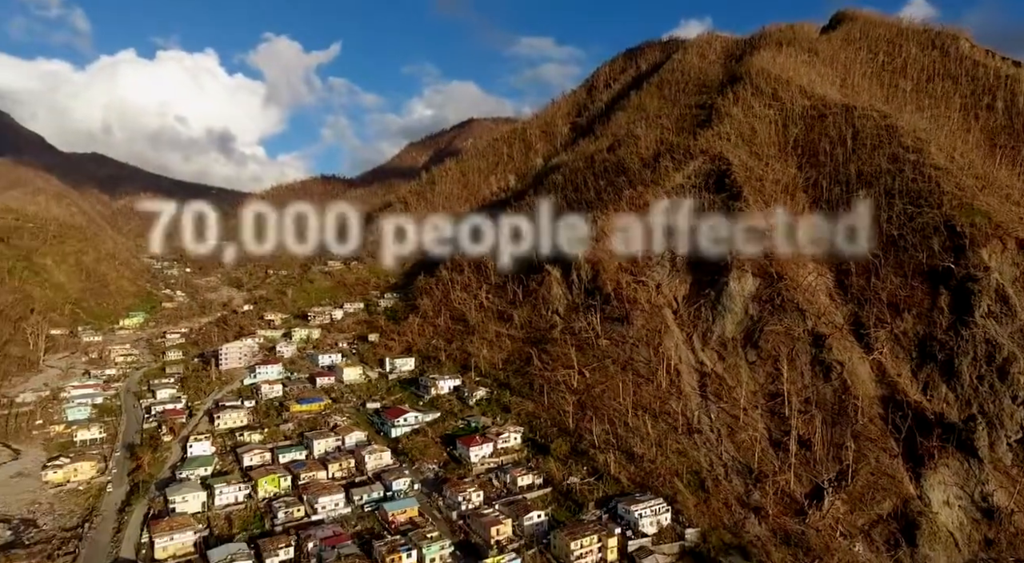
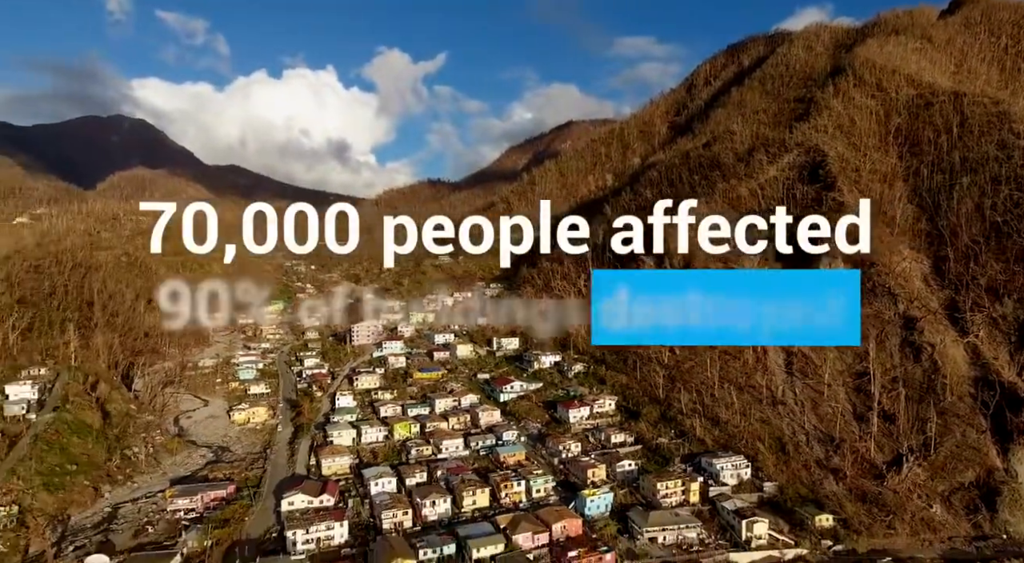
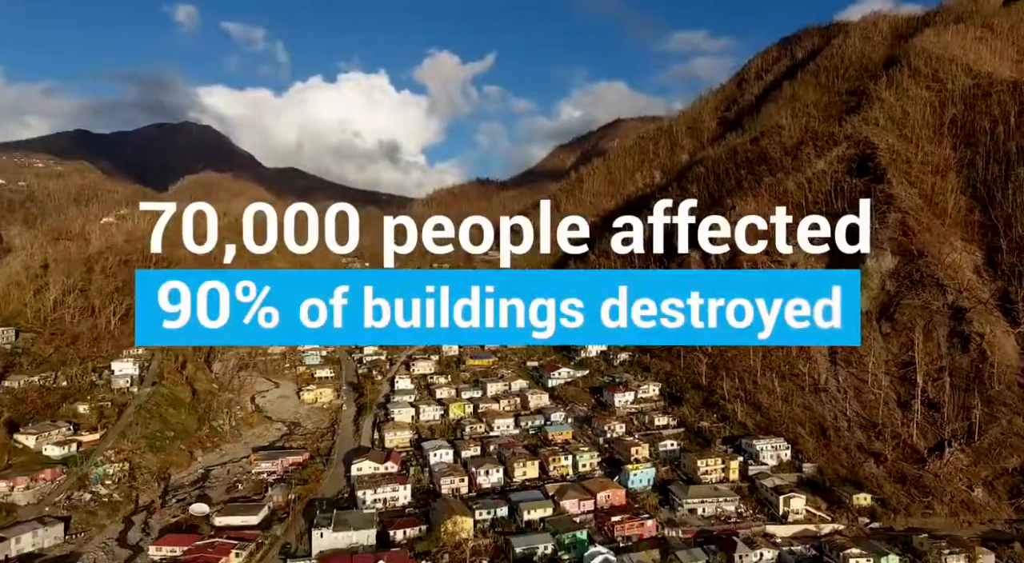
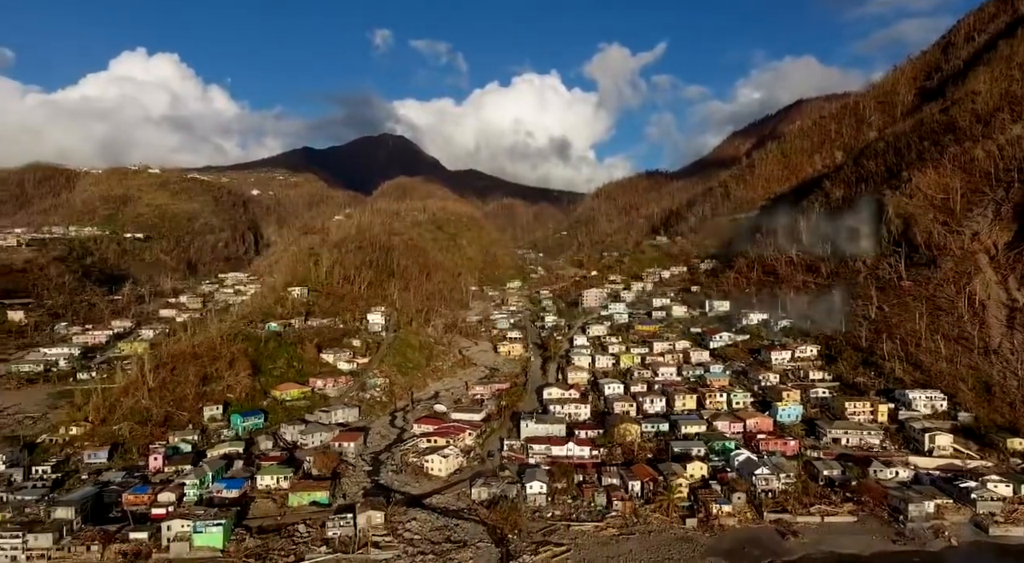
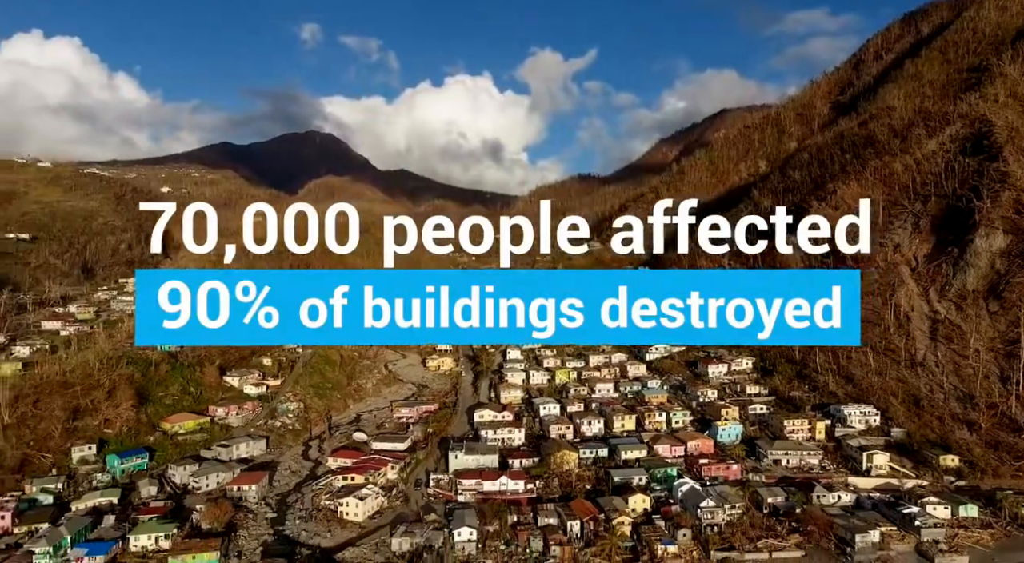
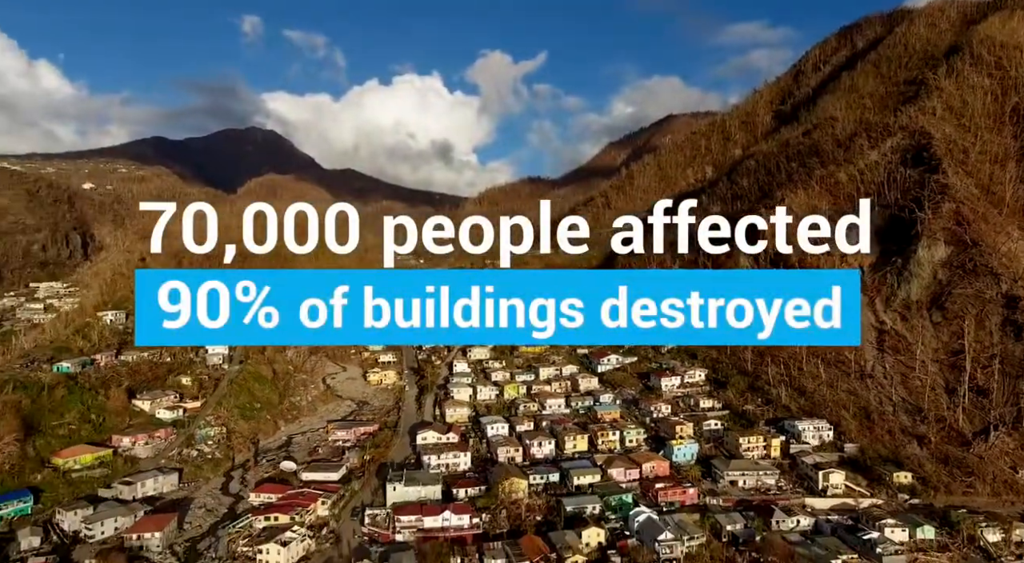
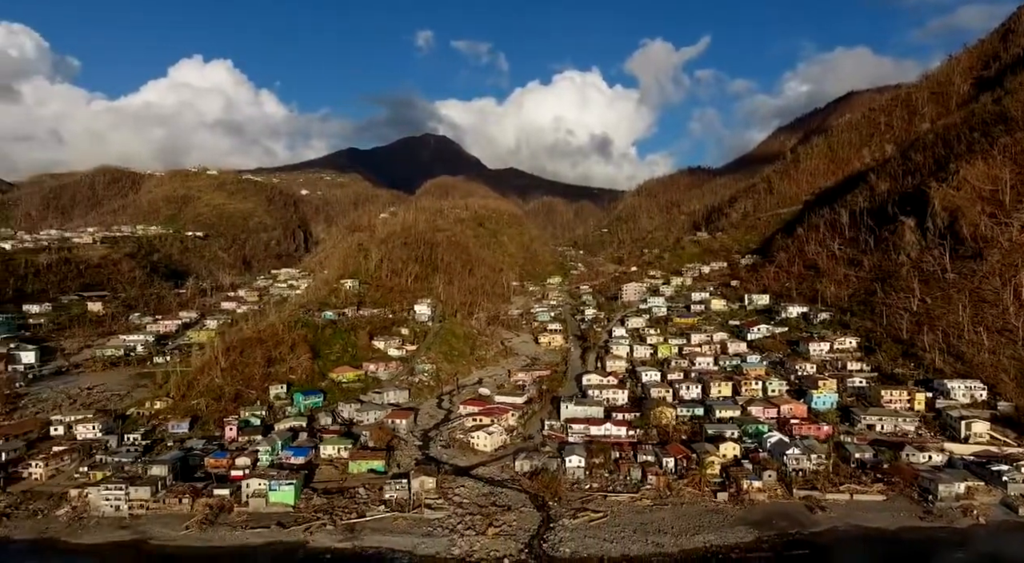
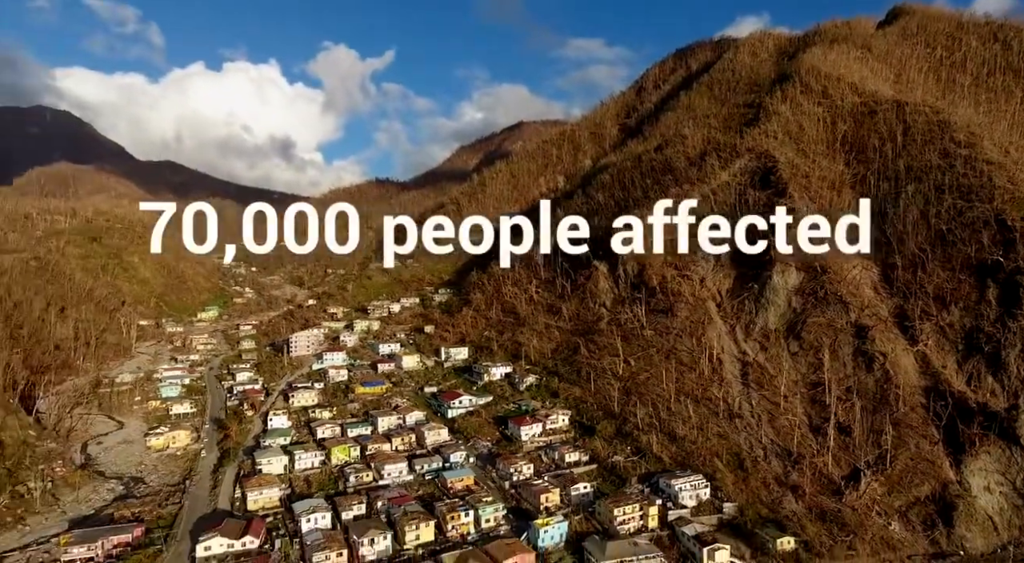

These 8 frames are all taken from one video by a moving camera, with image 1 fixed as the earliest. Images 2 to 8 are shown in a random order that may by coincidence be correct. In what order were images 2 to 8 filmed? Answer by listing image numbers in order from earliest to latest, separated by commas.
8, 2, 3, 6, 5, 4, 7
